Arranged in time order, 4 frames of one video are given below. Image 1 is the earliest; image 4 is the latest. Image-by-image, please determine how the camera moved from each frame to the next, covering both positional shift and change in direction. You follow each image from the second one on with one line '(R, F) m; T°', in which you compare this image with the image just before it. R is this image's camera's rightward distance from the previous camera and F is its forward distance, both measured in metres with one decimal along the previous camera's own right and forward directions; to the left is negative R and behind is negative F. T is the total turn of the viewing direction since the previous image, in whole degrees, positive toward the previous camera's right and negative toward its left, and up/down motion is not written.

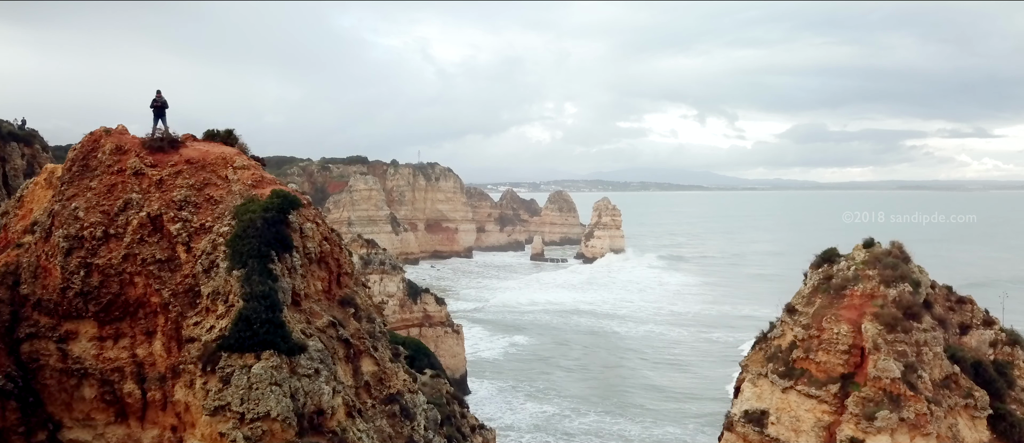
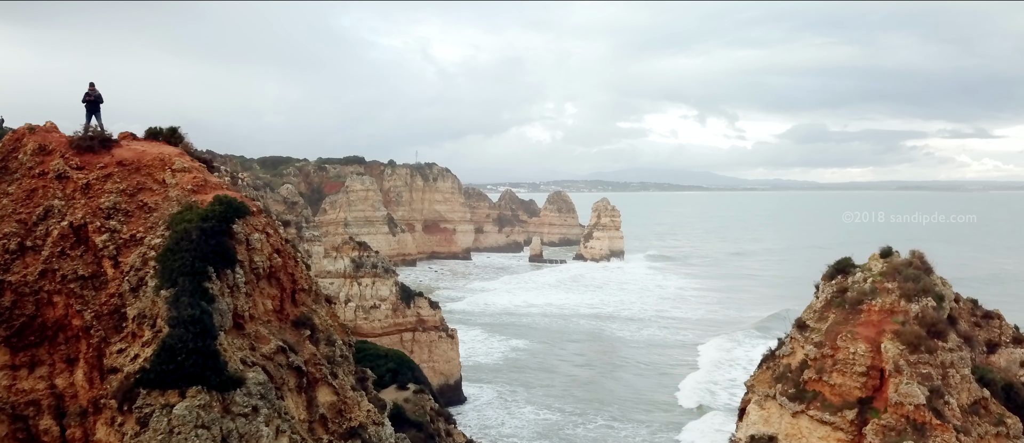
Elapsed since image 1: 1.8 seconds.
(+0.2, +0.9) m; 0°
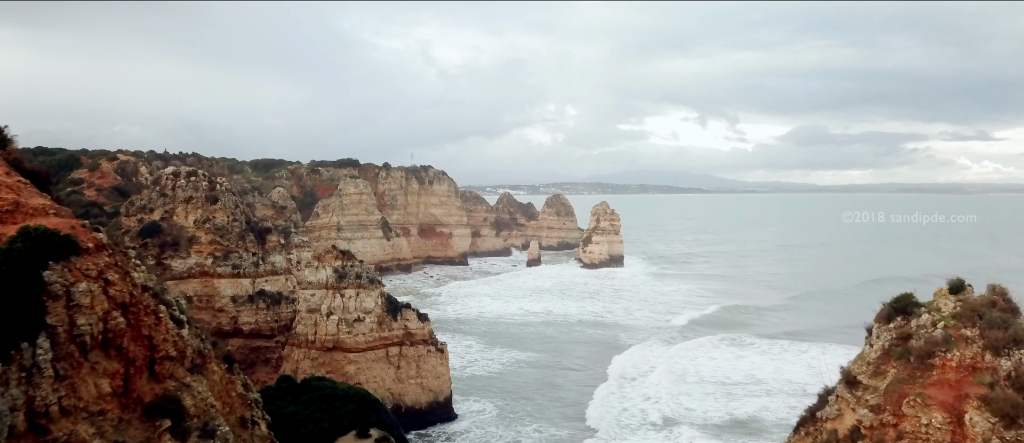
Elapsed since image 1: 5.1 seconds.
(+0.3, +2.0) m; 0°
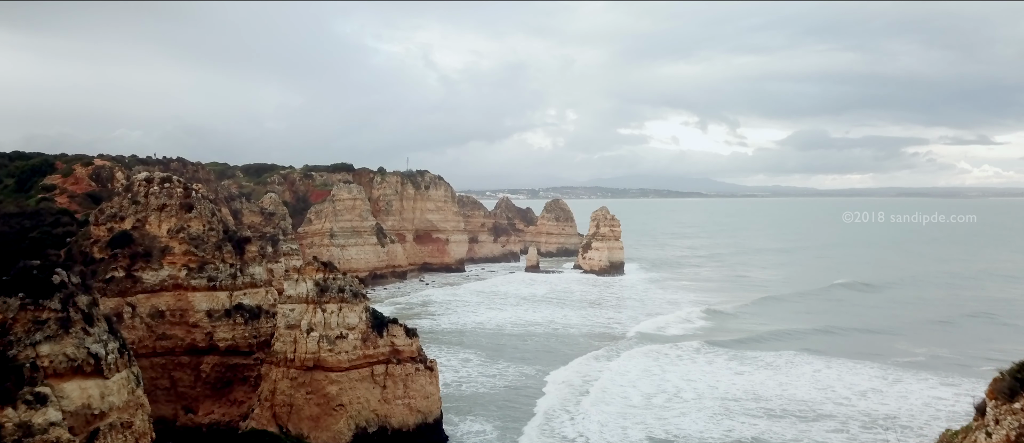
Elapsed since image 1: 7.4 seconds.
(+0.3, +2.1) m; 0°
